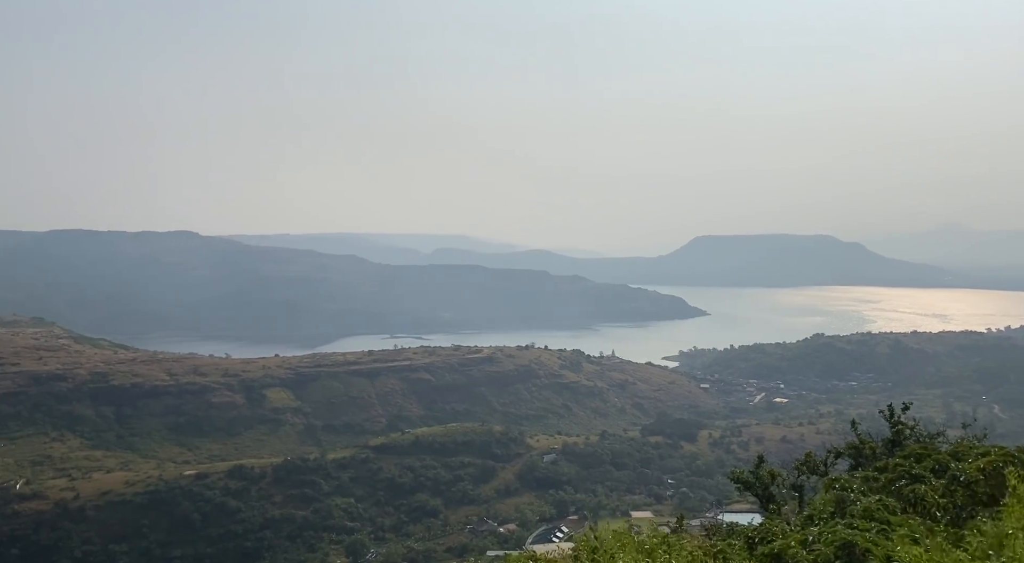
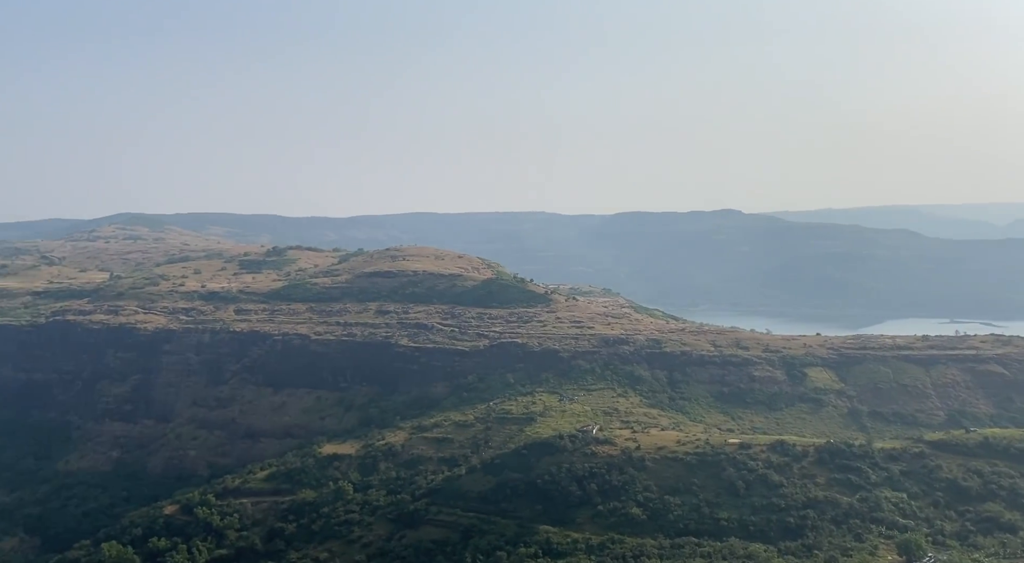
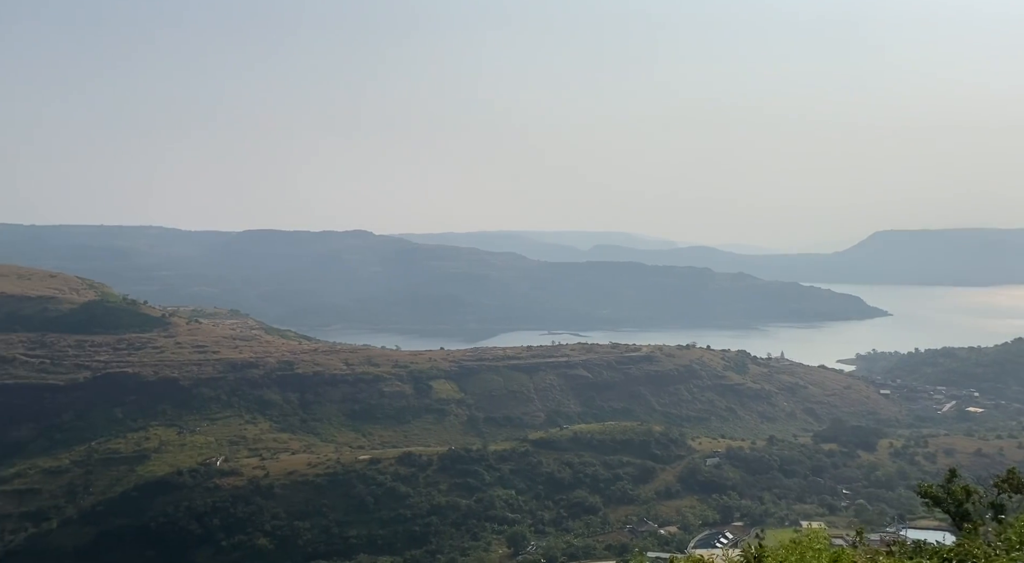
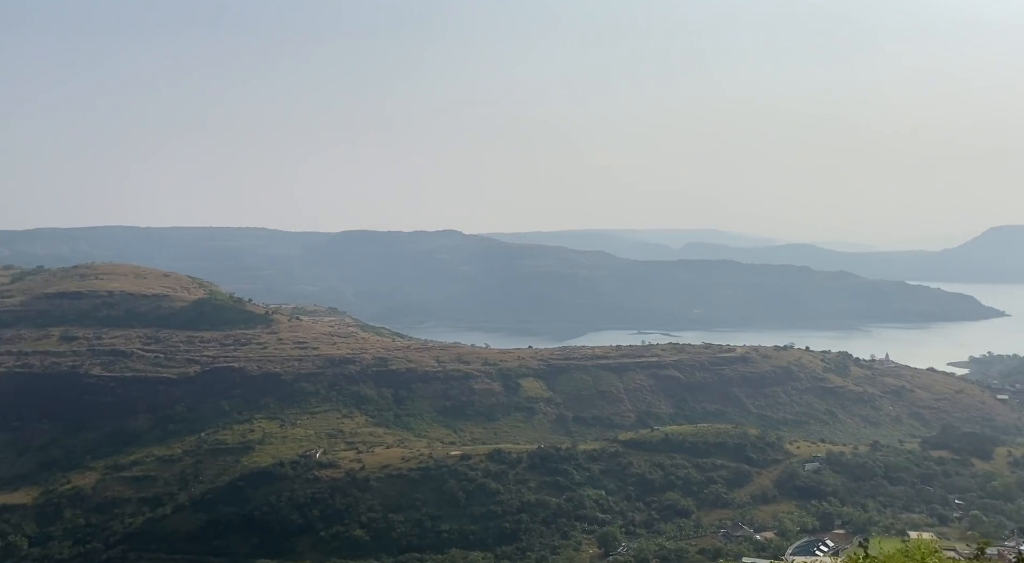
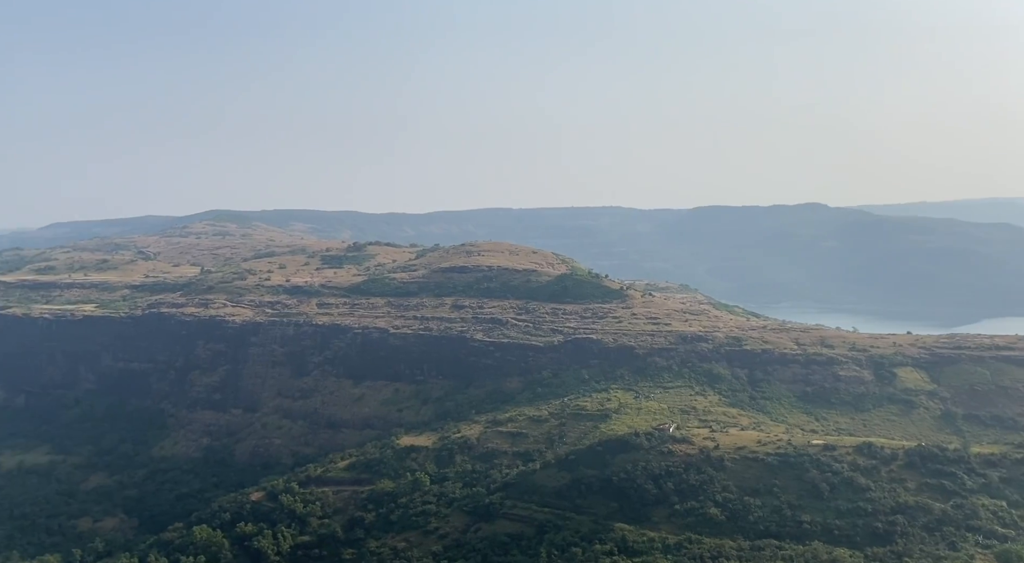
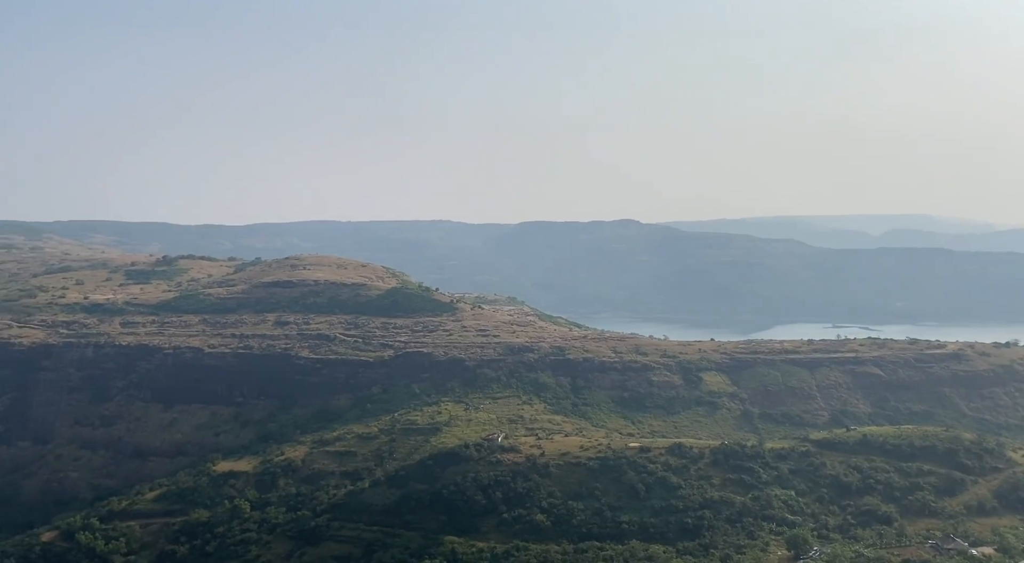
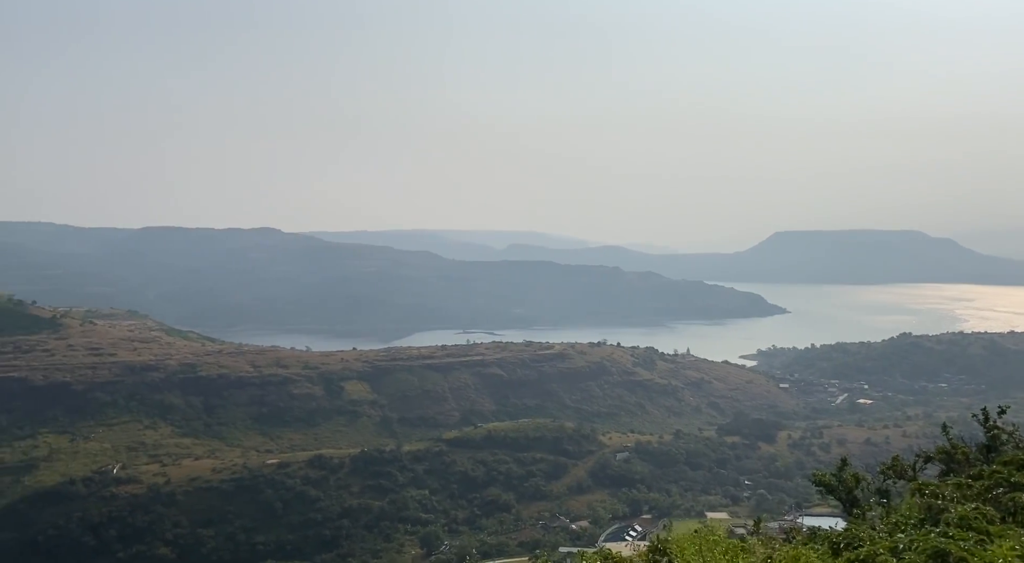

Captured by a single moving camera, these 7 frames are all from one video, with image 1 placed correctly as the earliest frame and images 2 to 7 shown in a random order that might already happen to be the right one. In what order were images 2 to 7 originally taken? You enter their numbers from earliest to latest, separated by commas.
7, 3, 4, 6, 2, 5
